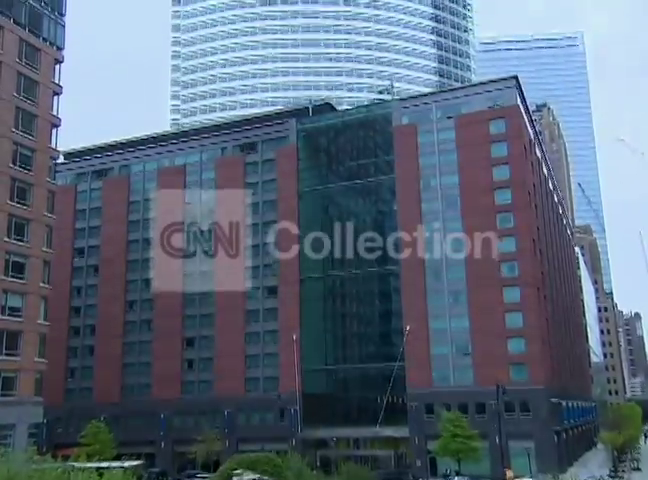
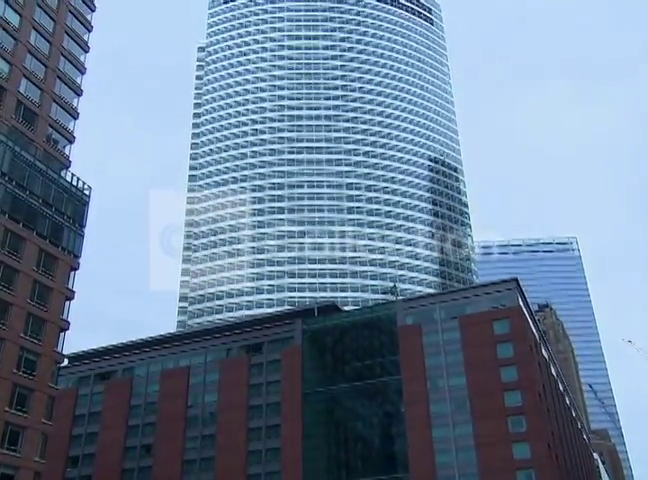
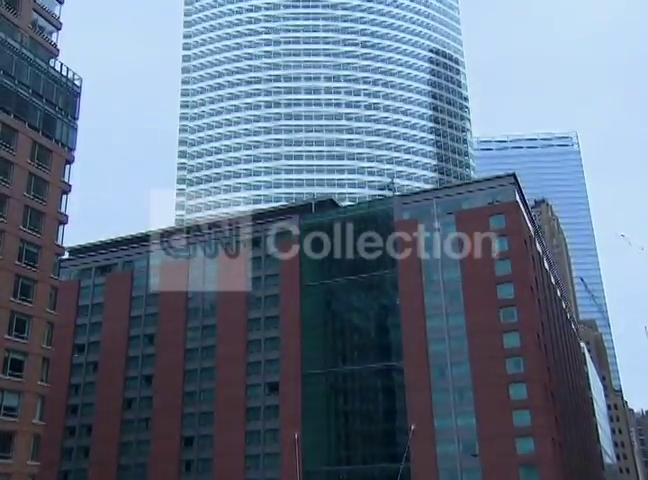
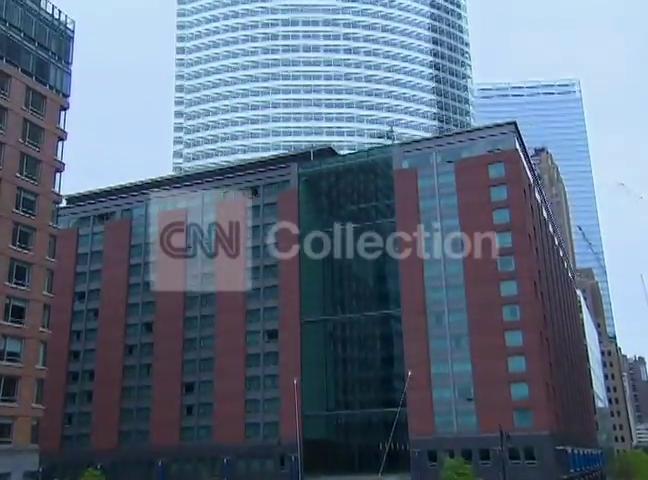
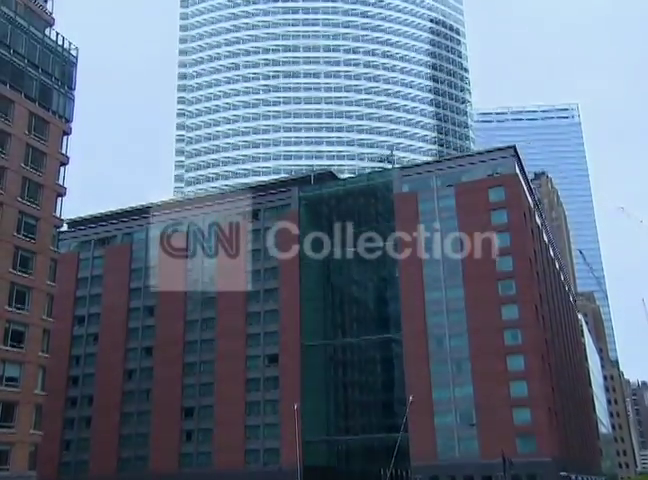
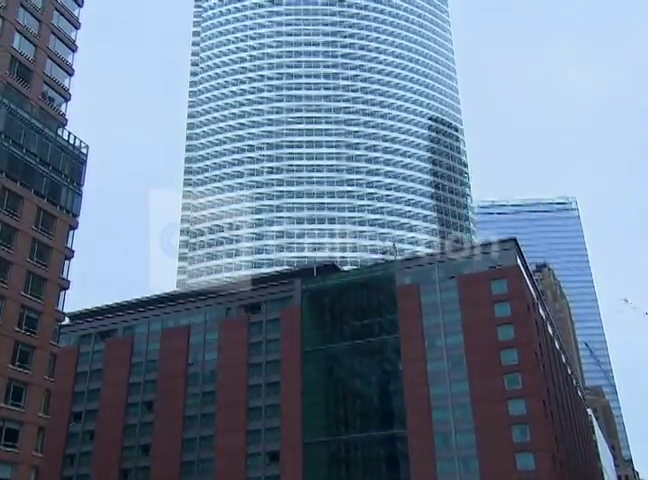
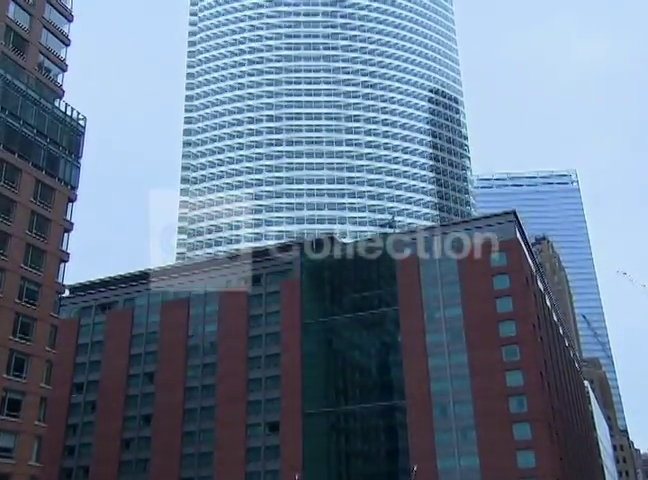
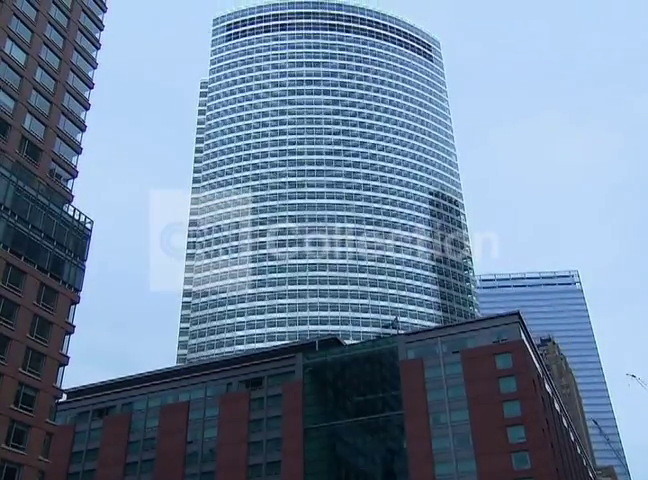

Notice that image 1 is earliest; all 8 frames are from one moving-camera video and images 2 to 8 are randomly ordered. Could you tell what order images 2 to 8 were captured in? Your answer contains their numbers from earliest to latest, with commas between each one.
4, 5, 3, 7, 6, 2, 8
